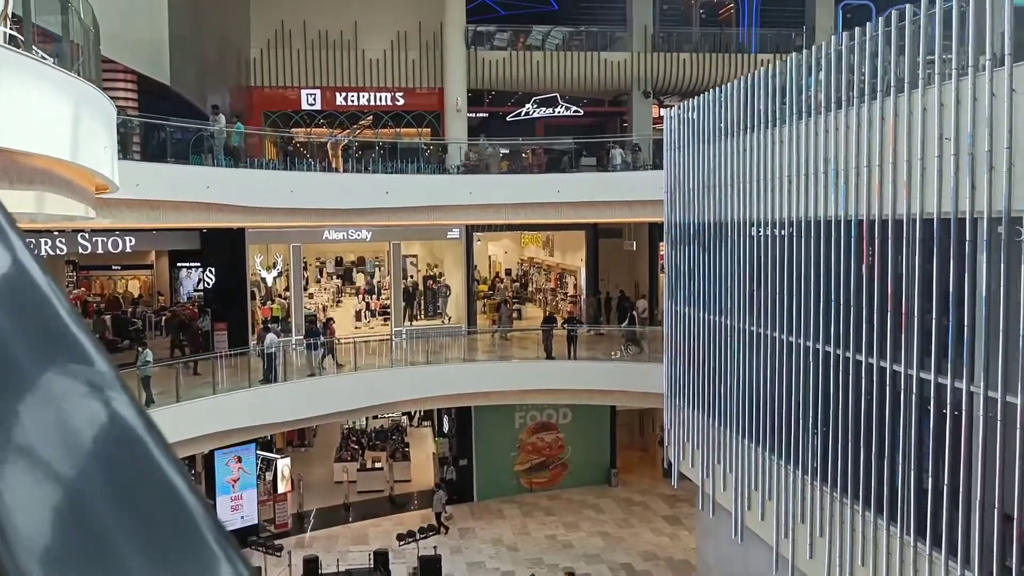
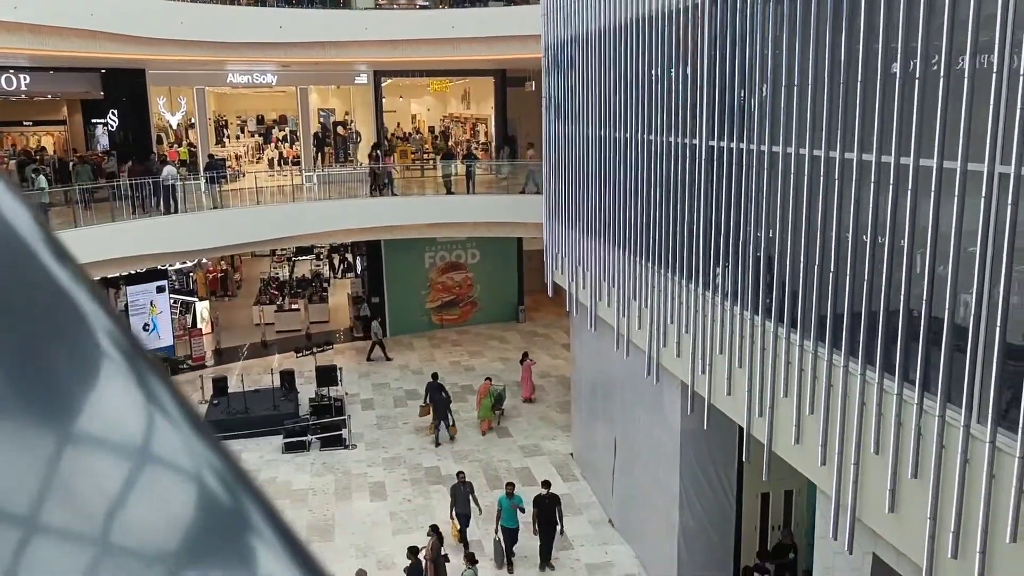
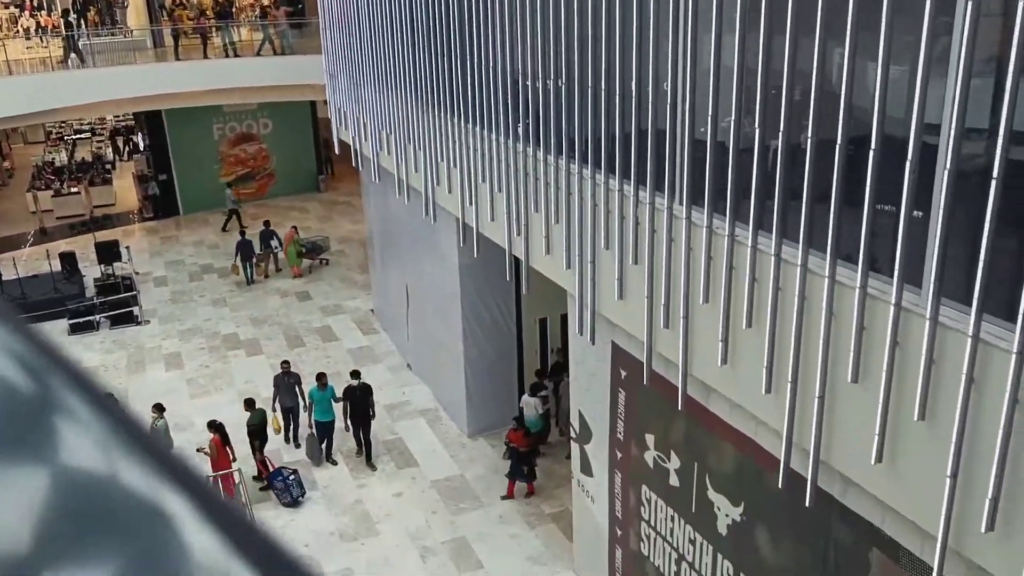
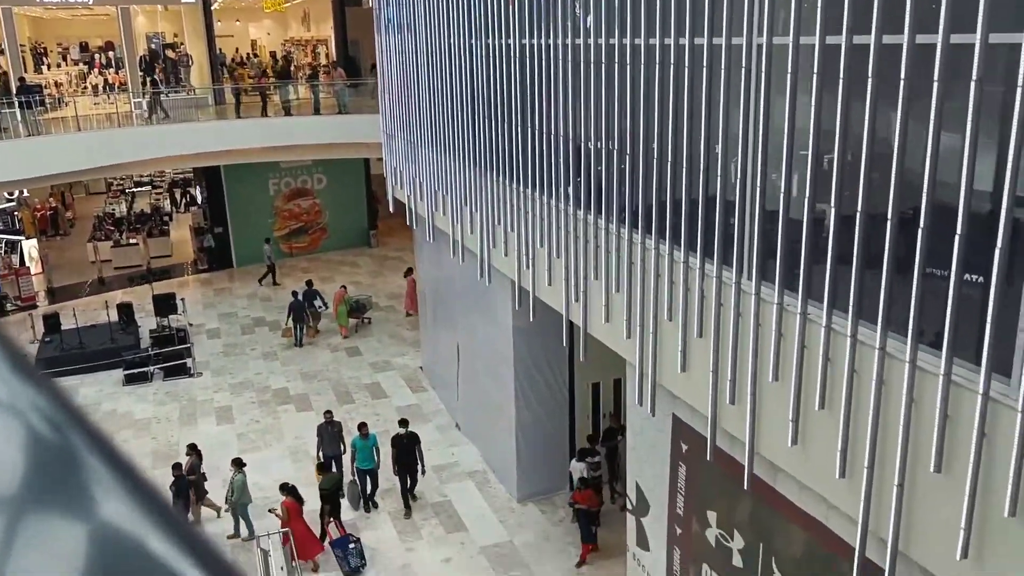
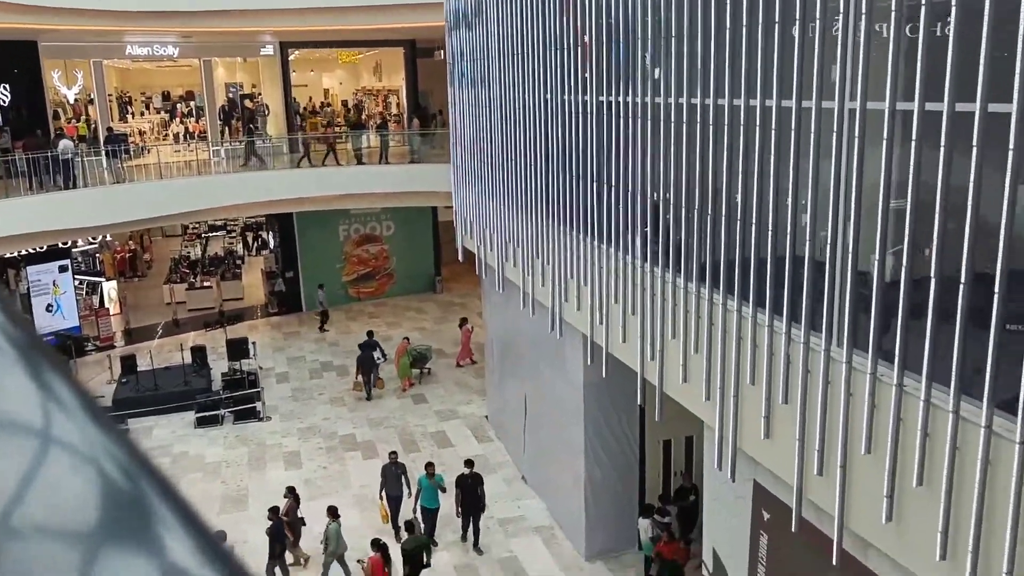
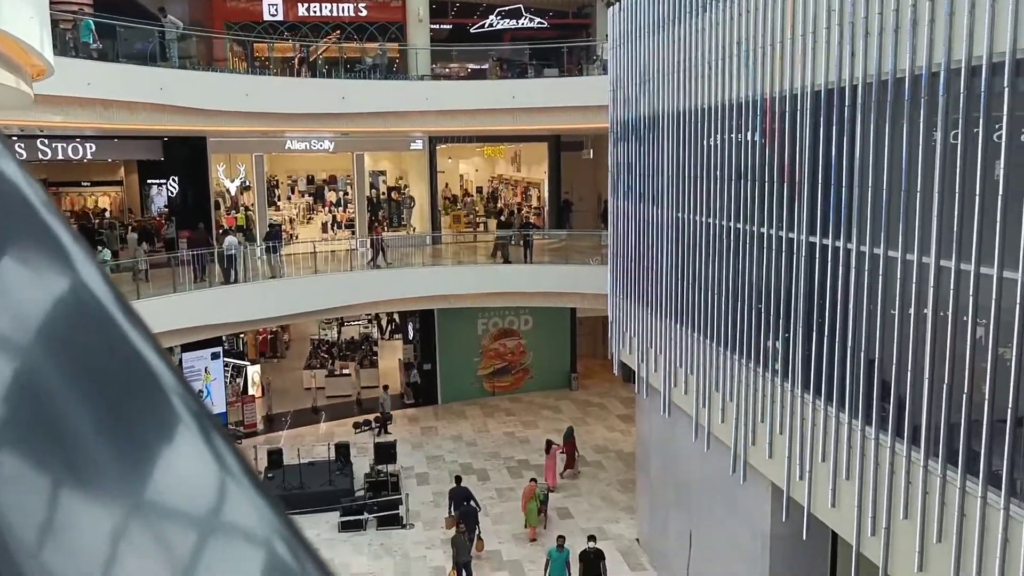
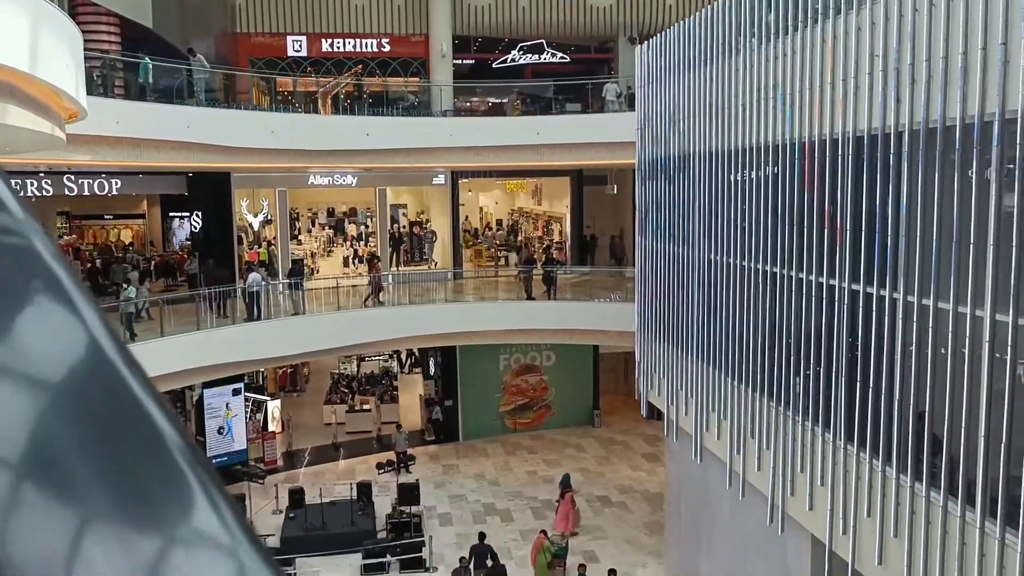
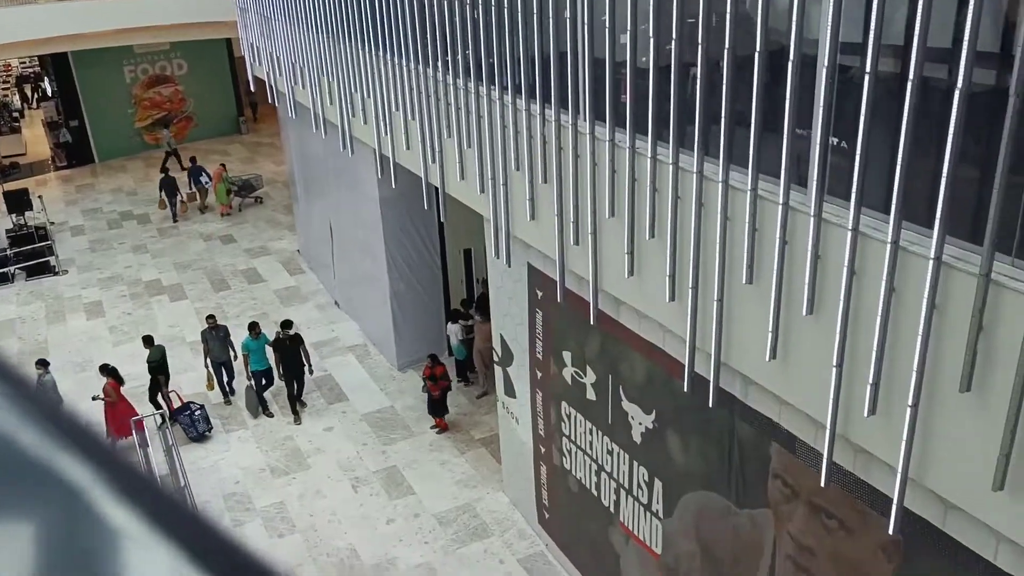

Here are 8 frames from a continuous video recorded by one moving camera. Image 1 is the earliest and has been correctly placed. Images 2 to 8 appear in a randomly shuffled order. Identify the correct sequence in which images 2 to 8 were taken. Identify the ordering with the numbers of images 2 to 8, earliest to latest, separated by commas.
7, 6, 2, 5, 4, 3, 8
